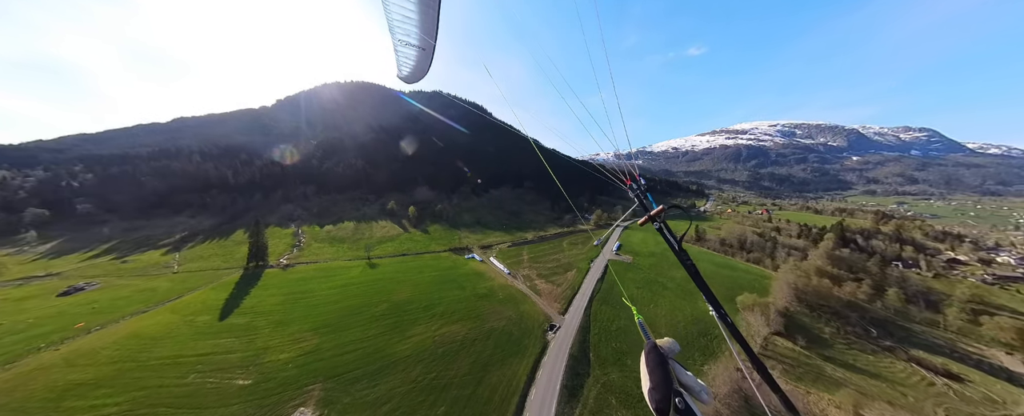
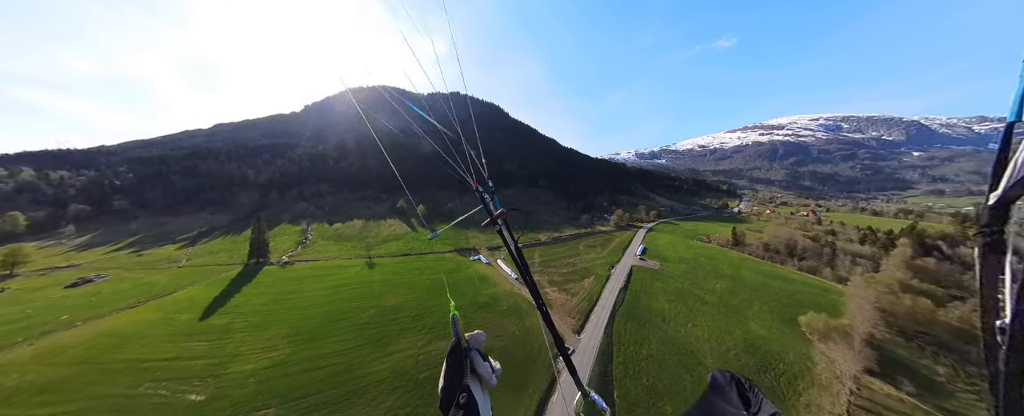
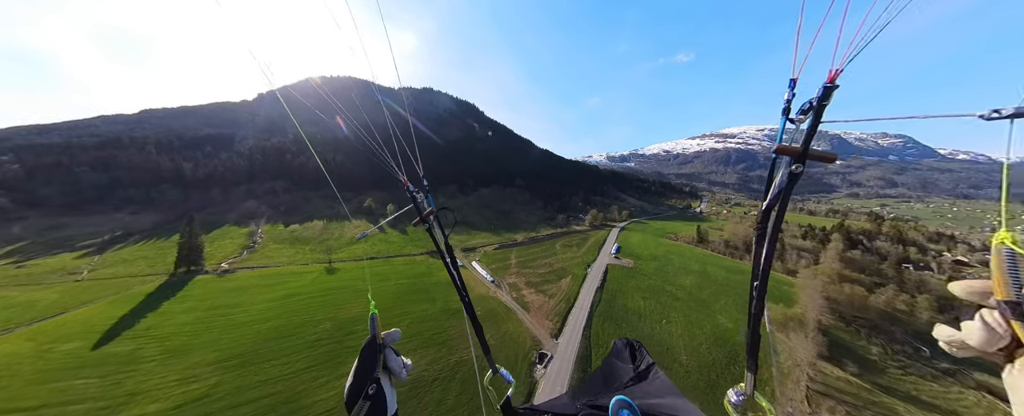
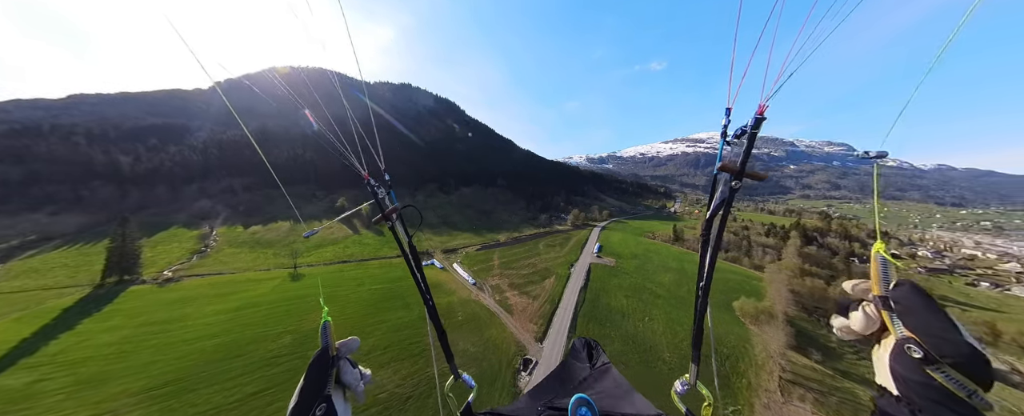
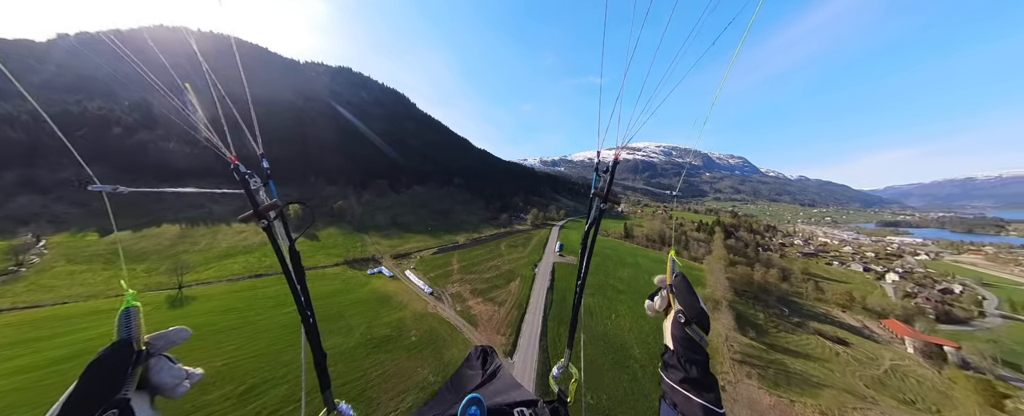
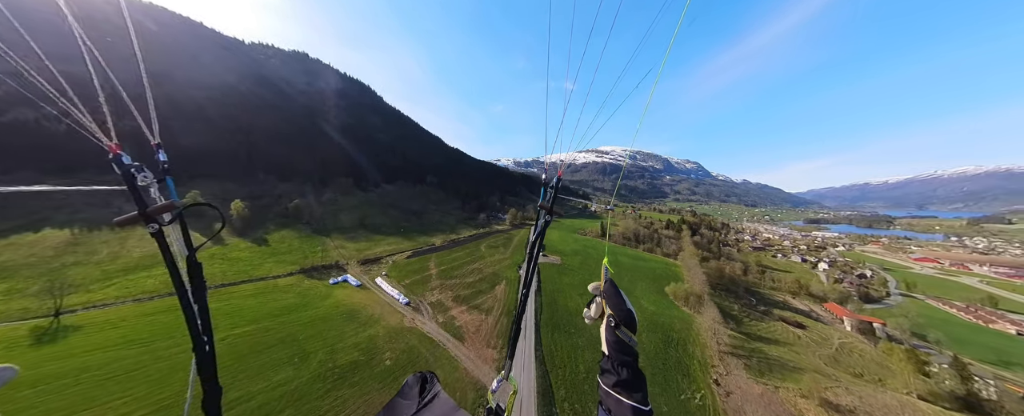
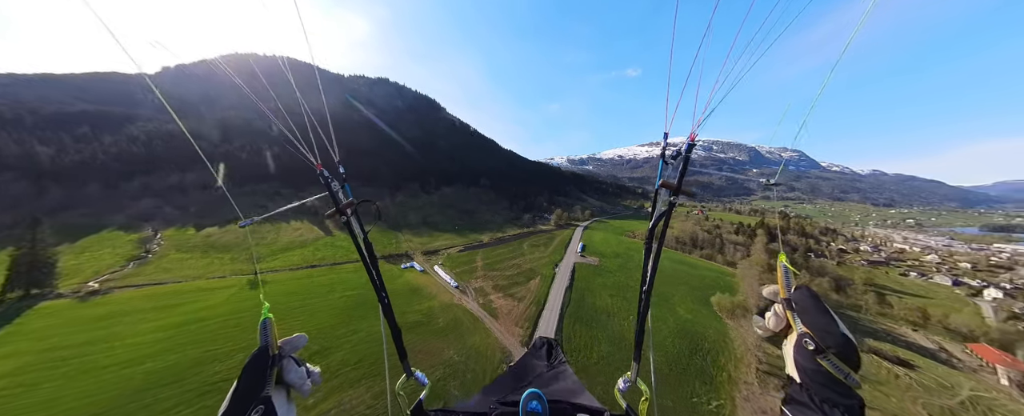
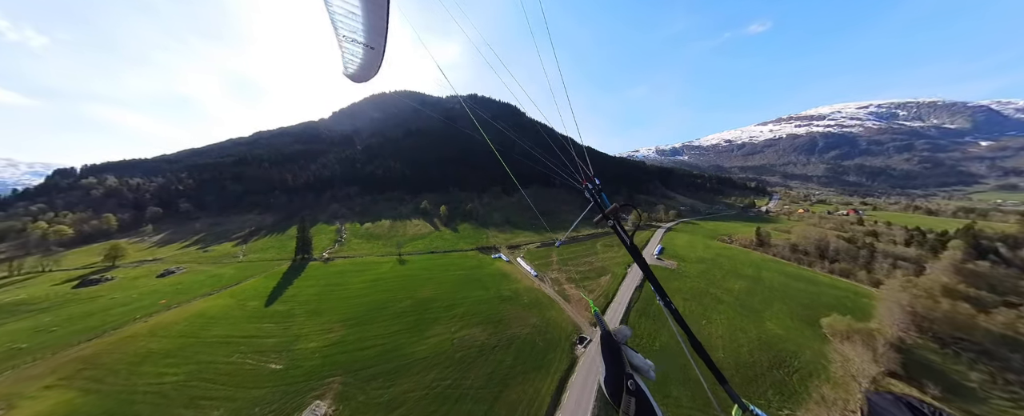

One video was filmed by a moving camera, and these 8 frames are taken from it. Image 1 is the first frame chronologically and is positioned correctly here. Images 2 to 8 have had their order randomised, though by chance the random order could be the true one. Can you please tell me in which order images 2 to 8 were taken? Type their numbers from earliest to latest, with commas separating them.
8, 2, 3, 4, 7, 5, 6
